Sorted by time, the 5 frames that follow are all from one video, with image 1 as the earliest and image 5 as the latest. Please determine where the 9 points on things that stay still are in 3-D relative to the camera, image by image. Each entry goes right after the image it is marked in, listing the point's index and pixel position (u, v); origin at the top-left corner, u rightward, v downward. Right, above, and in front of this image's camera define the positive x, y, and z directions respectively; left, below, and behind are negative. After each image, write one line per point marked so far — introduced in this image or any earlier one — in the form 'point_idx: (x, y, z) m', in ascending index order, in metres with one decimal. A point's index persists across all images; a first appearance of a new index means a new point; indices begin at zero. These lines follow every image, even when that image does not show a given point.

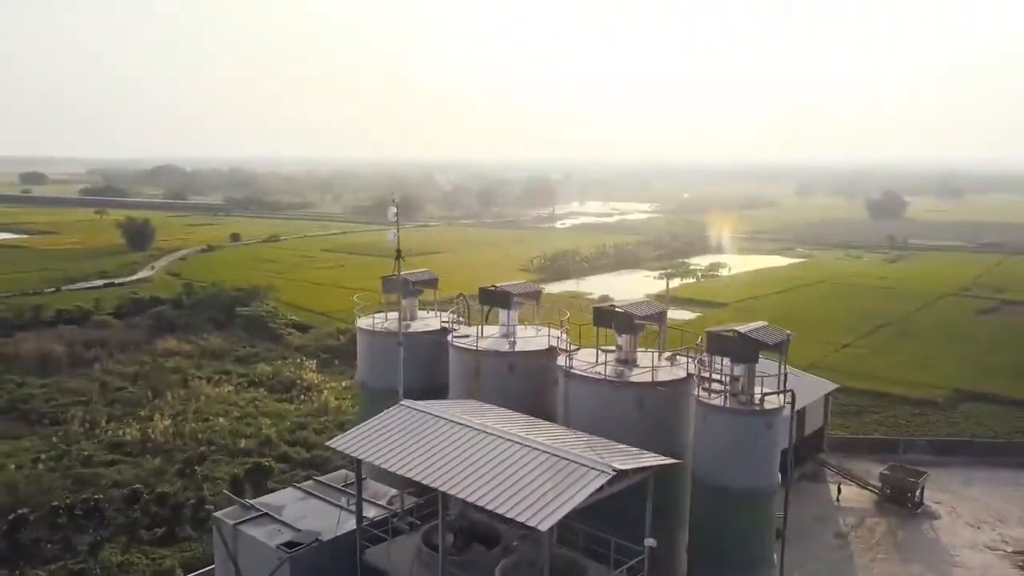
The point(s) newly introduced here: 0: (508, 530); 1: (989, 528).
0: (0.0, -2.6, +7.8) m
1: (+12.3, -6.2, +19.1) m
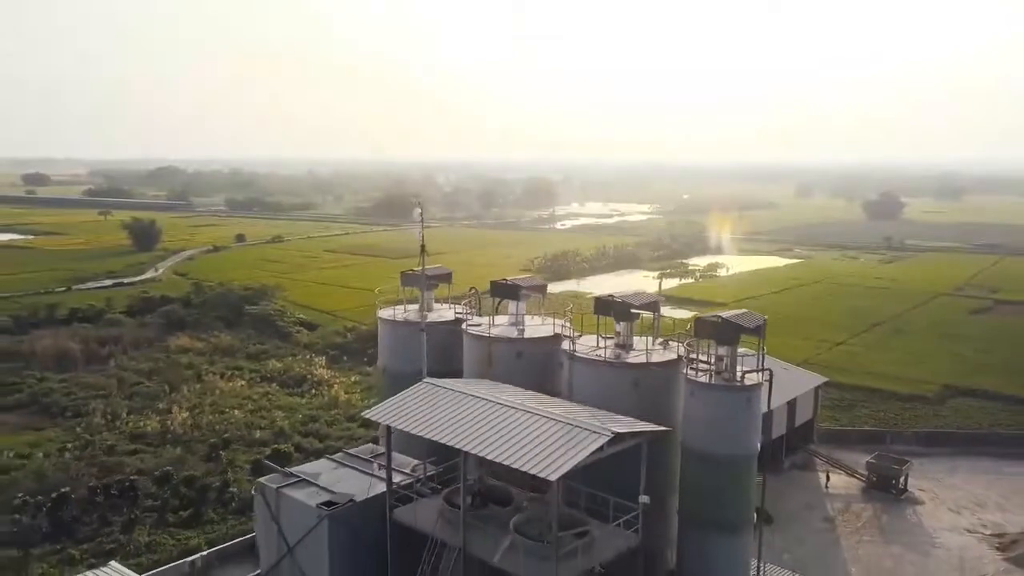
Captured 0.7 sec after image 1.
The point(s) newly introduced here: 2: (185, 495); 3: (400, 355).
0: (+0.1, -2.4, +8.8) m
1: (+12.5, -6.1, +20.1) m
2: (-7.4, -4.7, +16.9) m
3: (-1.9, -1.2, +13.0) m
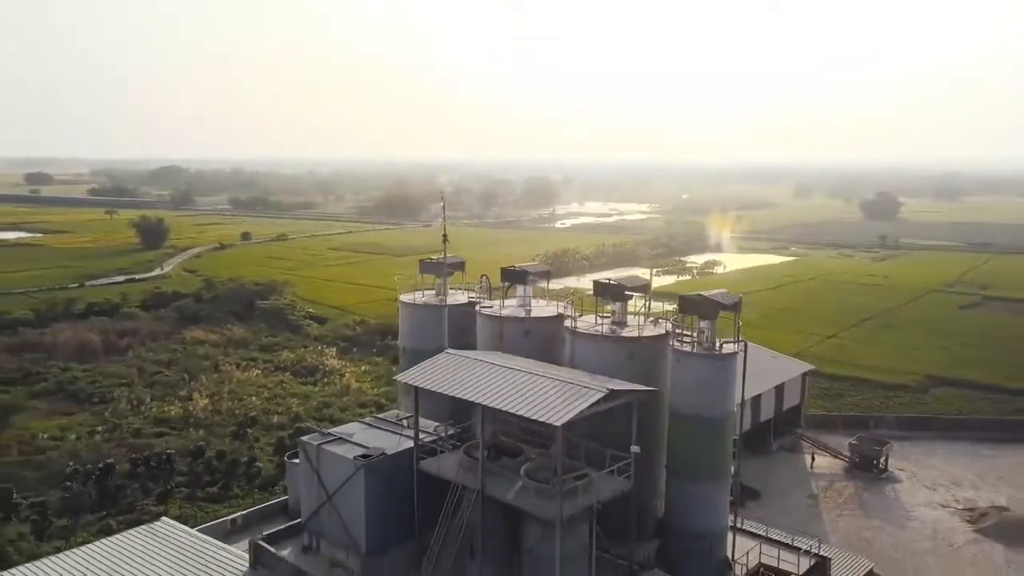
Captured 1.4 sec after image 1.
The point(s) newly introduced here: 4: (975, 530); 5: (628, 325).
0: (+0.2, -2.2, +10.2) m
1: (+12.6, -5.9, +21.5) m
2: (-7.3, -4.4, +18.2) m
3: (-1.8, -0.9, +14.4) m
4: (+12.1, -6.3, +19.3) m
5: (+1.9, -0.6, +12.1) m
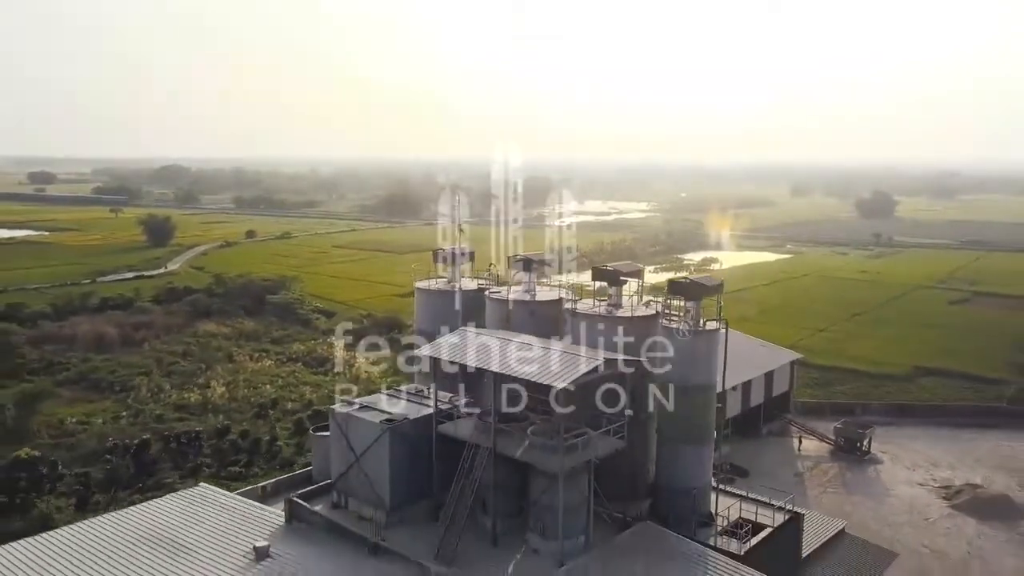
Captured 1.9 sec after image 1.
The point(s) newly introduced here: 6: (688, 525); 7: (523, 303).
0: (+0.3, -2.0, +11.5) m
1: (+12.7, -5.6, +22.8) m
2: (-7.2, -4.2, +19.5) m
3: (-1.7, -0.7, +15.7) m
4: (+12.2, -6.1, +20.7) m
5: (+2.0, -0.3, +13.4) m
6: (+3.0, -4.0, +12.4) m
7: (+0.2, -0.3, +13.8) m
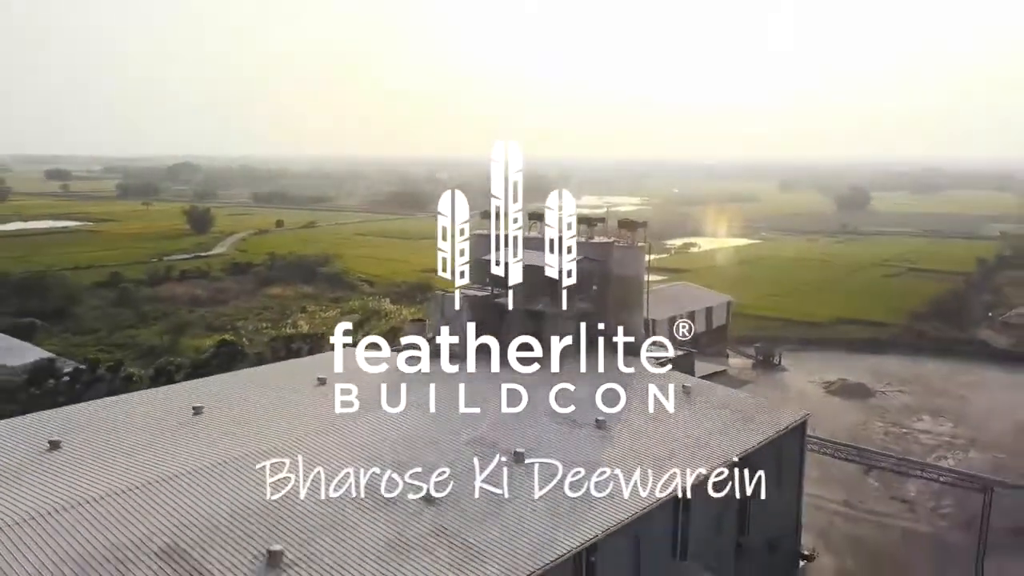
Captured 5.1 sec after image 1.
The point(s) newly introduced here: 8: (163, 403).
0: (+0.9, -0.1, +21.0) m
1: (+13.3, -3.8, +32.3) m
2: (-6.6, -2.4, +29.0) m
3: (-1.1, +1.1, +25.1) m
4: (+12.8, -4.2, +30.1) m
5: (+2.6, +1.5, +22.8) m
6: (+3.5, -2.1, +21.8) m
7: (+0.8, +1.5, +23.3) m
8: (-8.2, -2.8, +17.6) m
